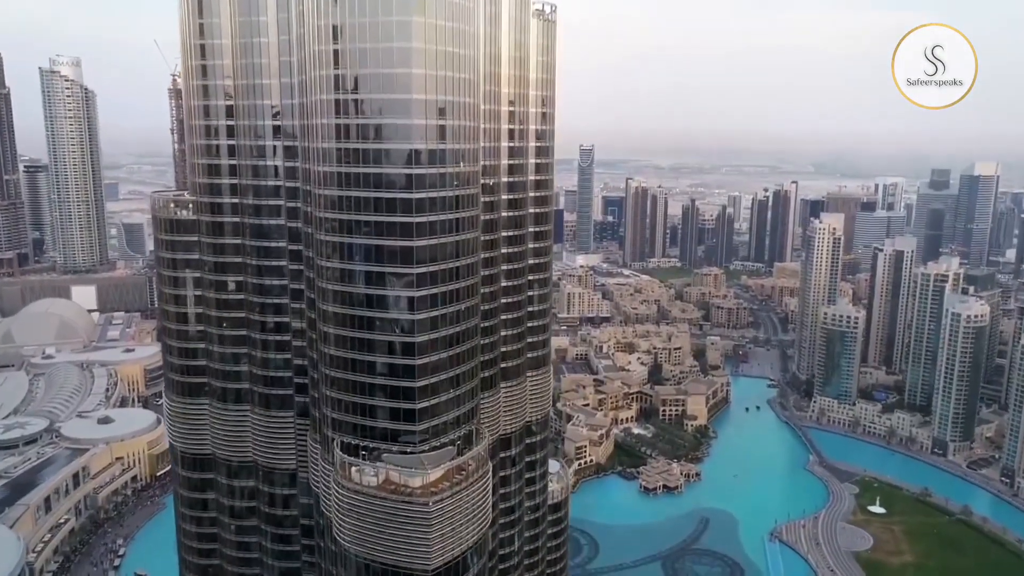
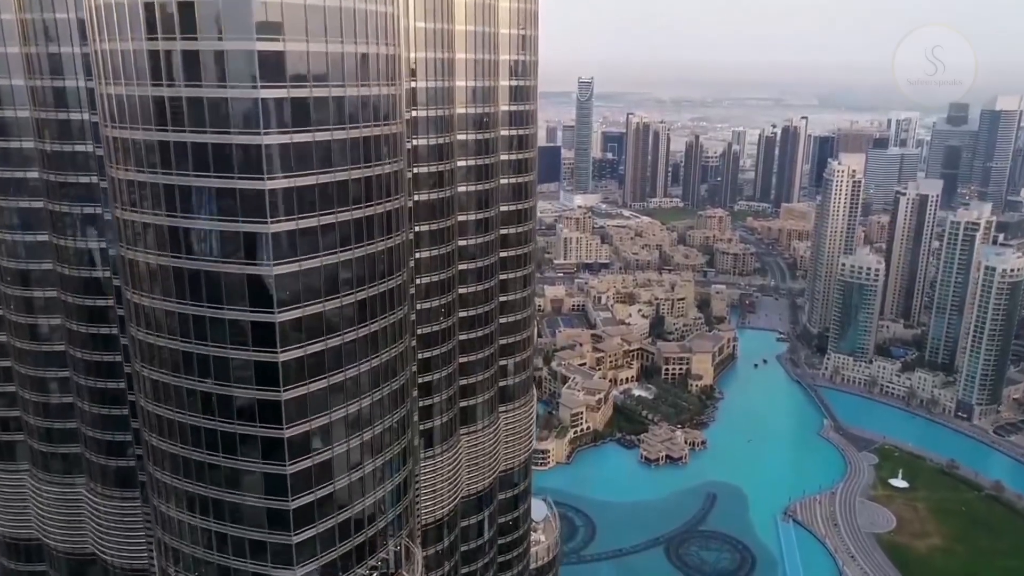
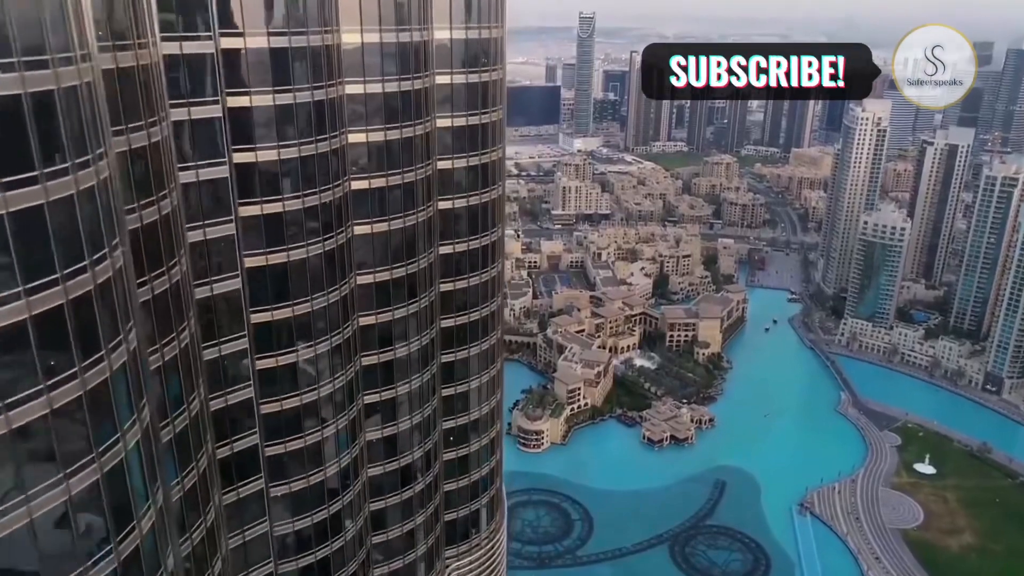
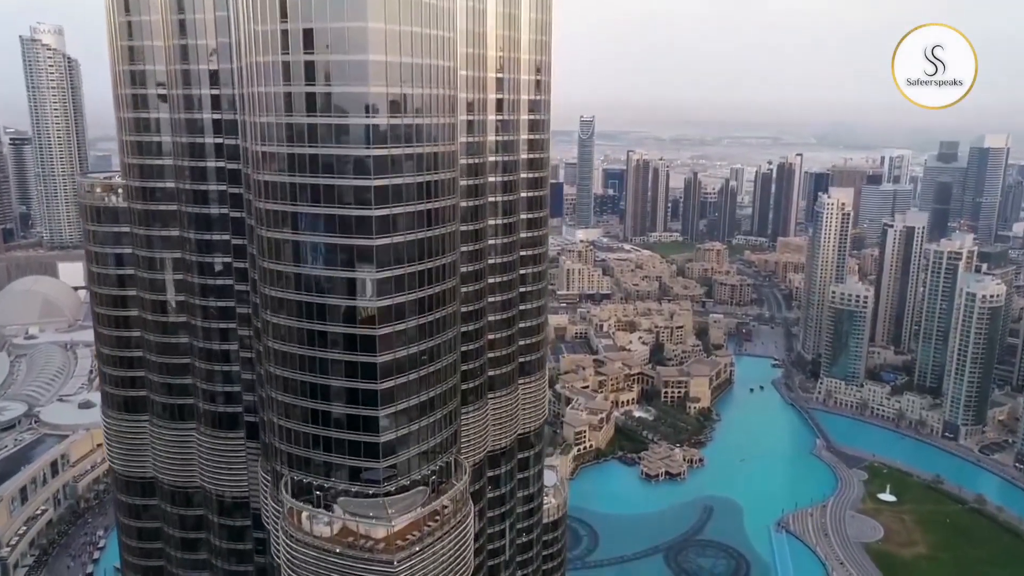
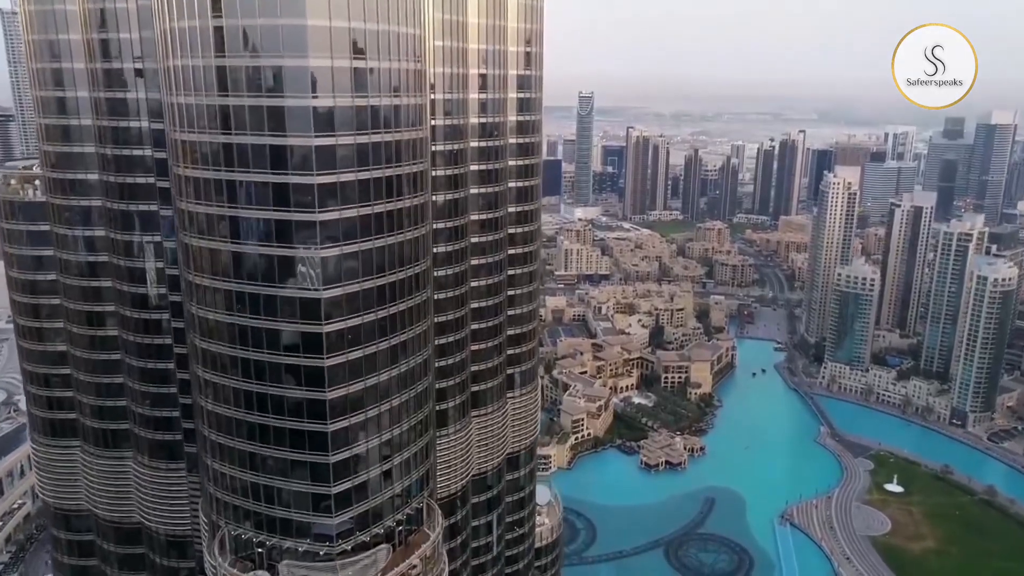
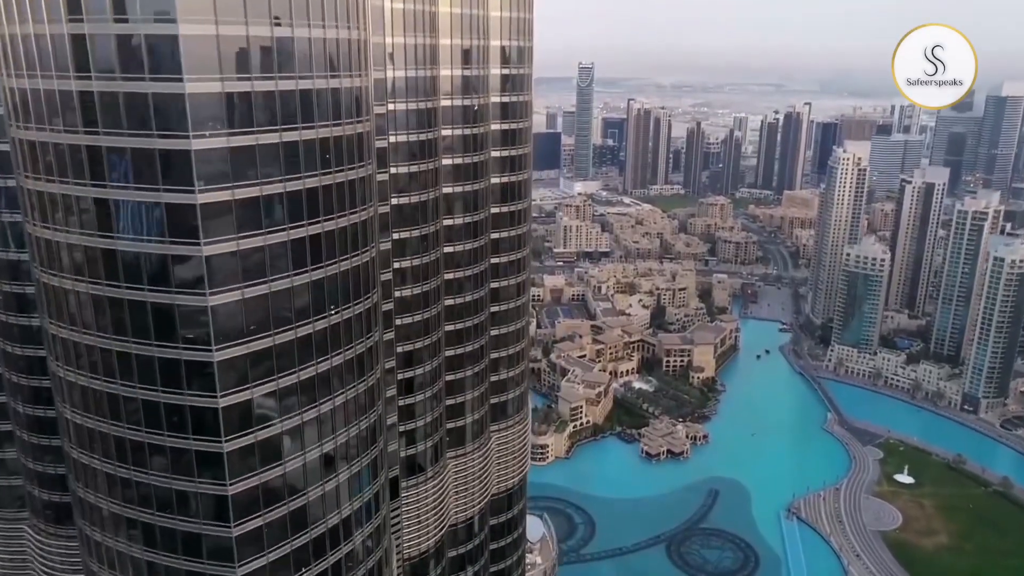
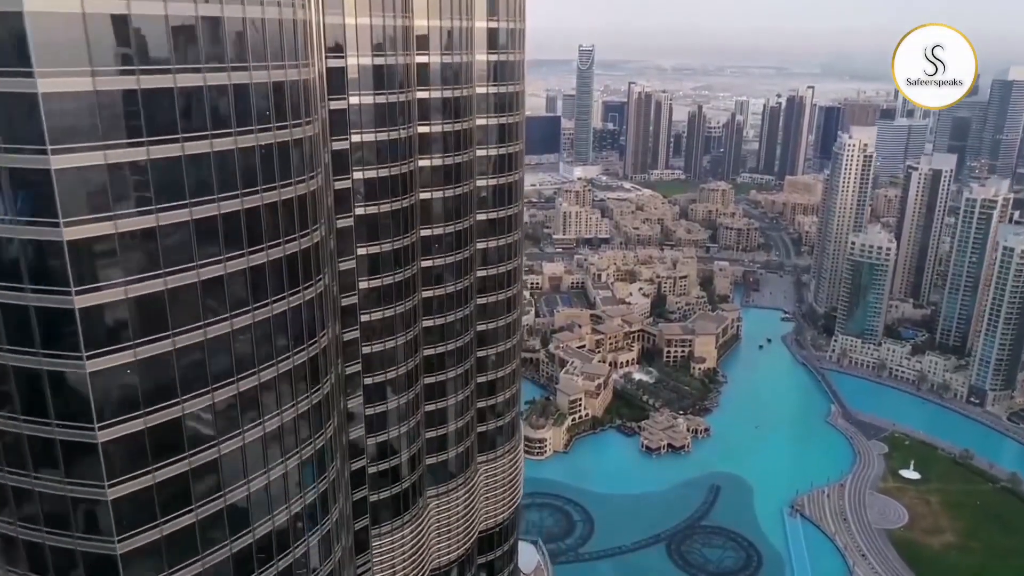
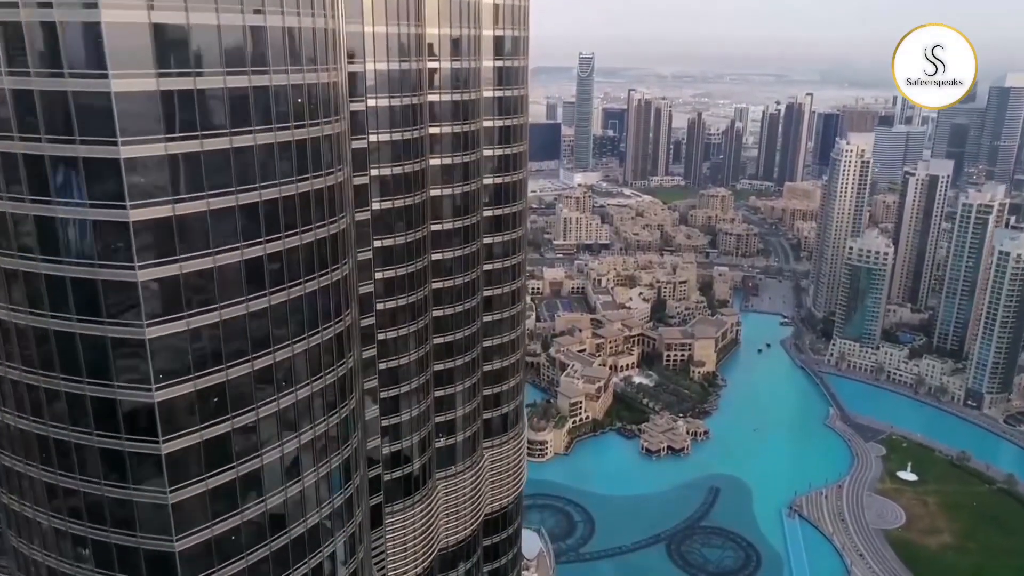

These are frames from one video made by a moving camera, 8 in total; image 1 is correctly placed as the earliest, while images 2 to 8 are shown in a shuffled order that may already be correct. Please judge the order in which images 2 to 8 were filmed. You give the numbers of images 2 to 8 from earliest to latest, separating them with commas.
4, 5, 2, 6, 8, 7, 3
